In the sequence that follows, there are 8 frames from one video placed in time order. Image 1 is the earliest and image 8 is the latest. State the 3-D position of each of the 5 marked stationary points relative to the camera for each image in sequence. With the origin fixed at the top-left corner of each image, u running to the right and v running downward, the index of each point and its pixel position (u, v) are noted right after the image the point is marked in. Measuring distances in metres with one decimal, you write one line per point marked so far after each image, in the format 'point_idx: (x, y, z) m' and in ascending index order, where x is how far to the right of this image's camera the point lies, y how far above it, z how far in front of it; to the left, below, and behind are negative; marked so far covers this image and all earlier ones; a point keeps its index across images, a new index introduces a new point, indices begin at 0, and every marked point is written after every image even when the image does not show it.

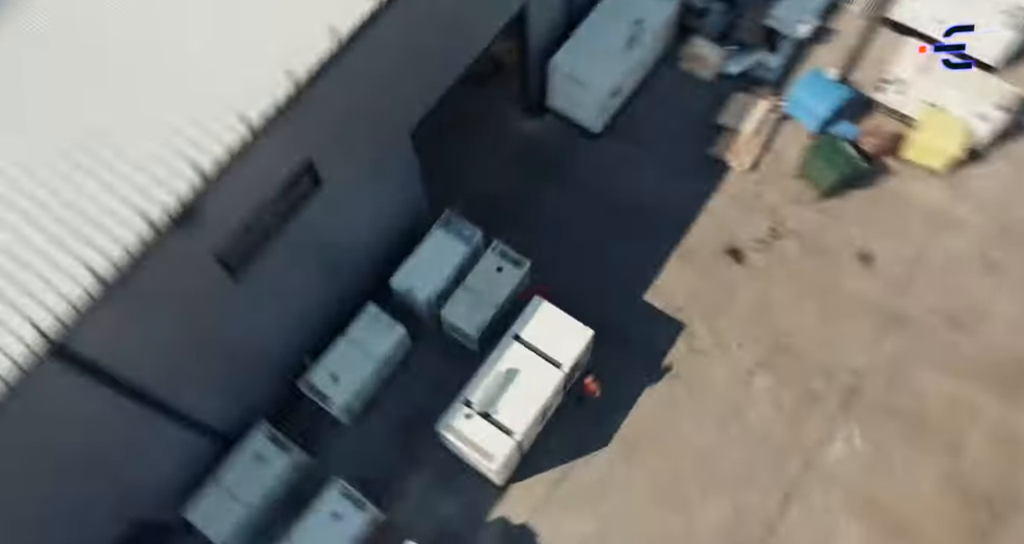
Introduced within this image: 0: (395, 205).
0: (-2.6, +1.5, +16.1) m
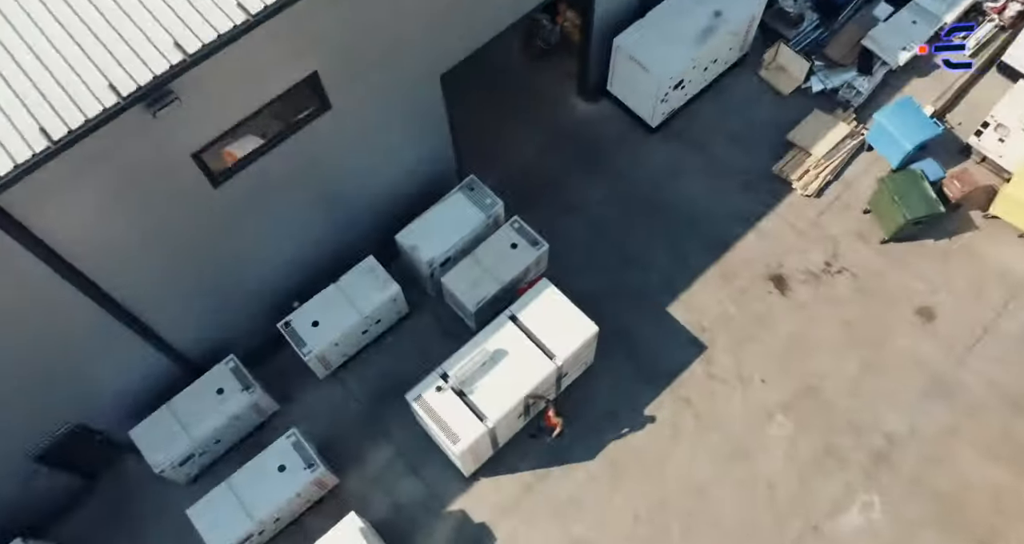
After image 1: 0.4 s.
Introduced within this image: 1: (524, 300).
0: (-2.0, +2.4, +15.0) m
1: (+0.2, -0.5, +13.7) m
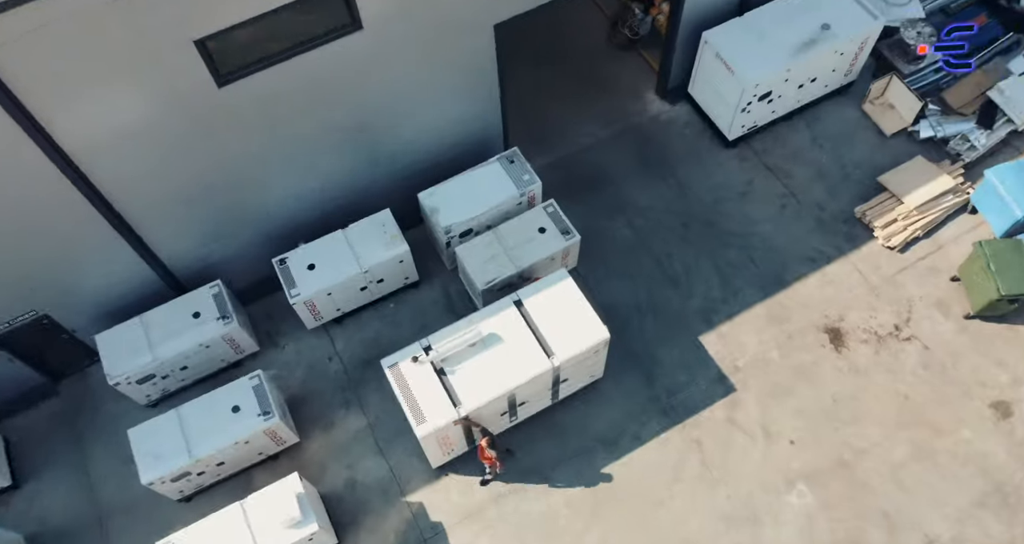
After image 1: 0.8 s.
0: (-1.0, +3.1, +13.7) m
1: (+0.4, -0.2, +12.2) m
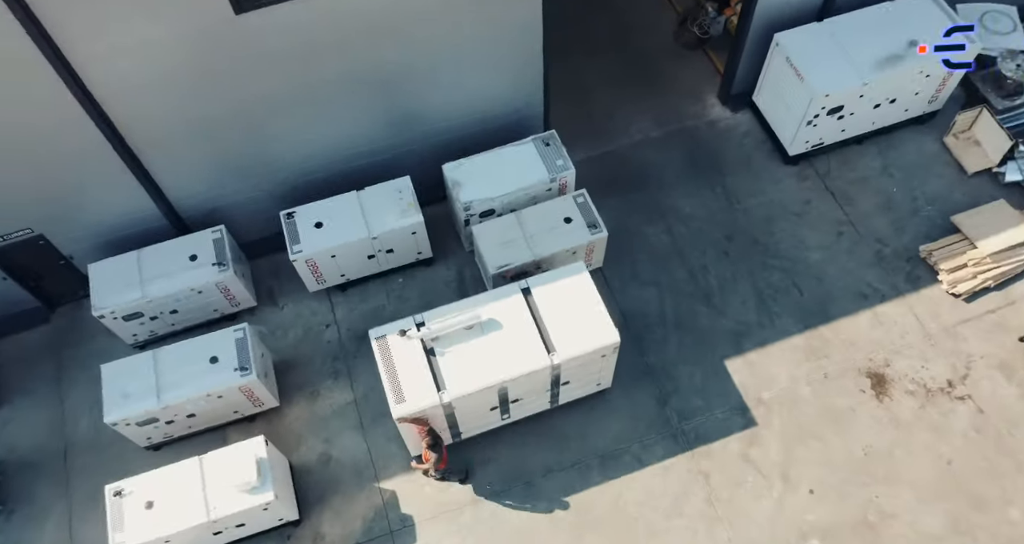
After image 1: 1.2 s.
0: (-0.3, +3.4, +12.8) m
1: (+0.5, -0.1, +11.2) m
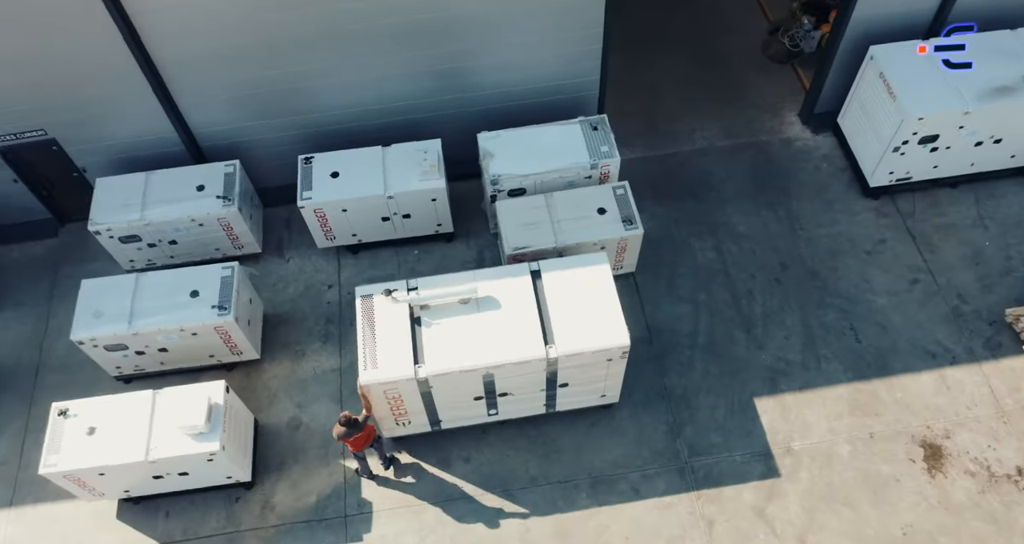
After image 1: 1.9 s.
0: (+0.6, +3.6, +11.7) m
1: (+0.7, +0.1, +9.9) m
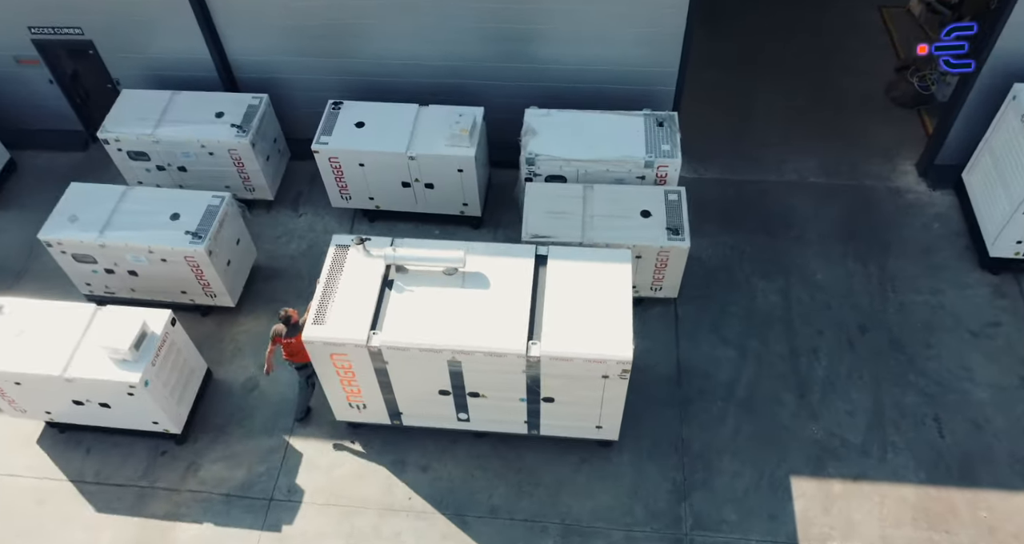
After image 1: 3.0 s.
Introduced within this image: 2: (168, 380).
0: (+1.6, +3.5, +10.2) m
1: (+0.7, +0.2, +8.2) m
2: (-4.2, -1.3, +8.8) m
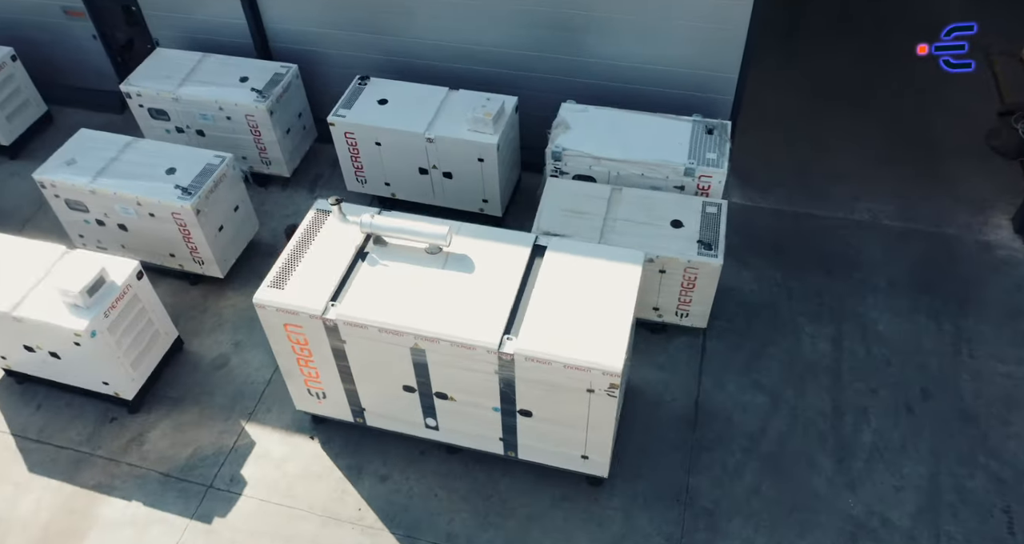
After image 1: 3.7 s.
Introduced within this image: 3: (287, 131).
0: (+2.1, +3.2, +9.2) m
1: (+0.7, +0.2, +7.1) m
2: (-4.3, -0.7, +8.1) m
3: (-3.3, +2.1, +10.7) m
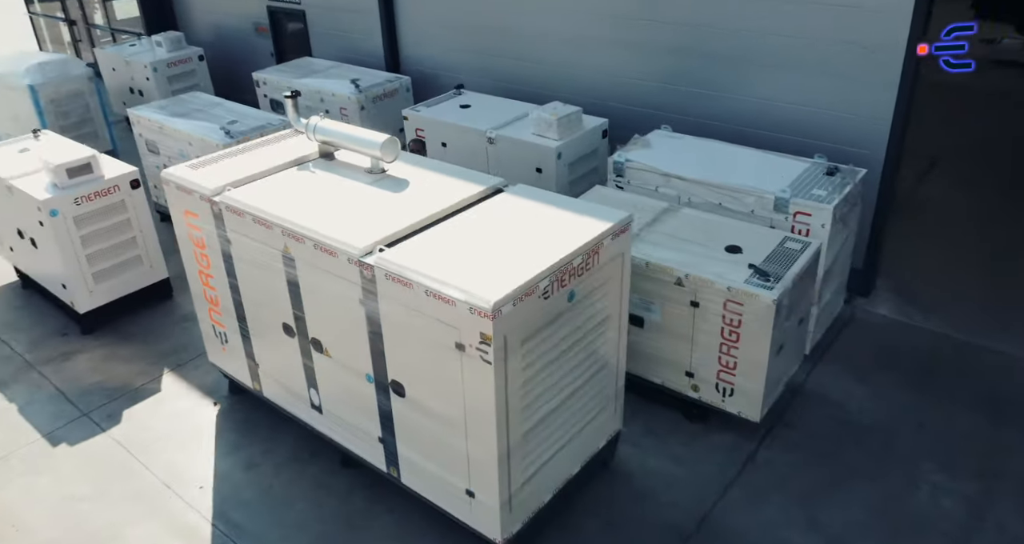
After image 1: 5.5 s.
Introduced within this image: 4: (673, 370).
0: (+3.0, +2.3, +7.3) m
1: (+0.3, +0.5, +5.1) m
2: (-4.3, +0.3, +7.5) m
3: (-1.9, +1.9, +10.2) m
4: (+1.4, -0.8, +6.1) m
